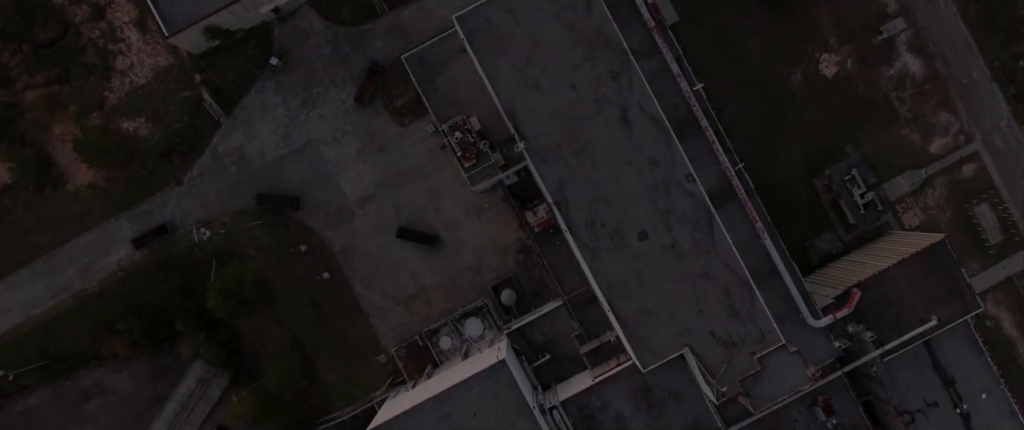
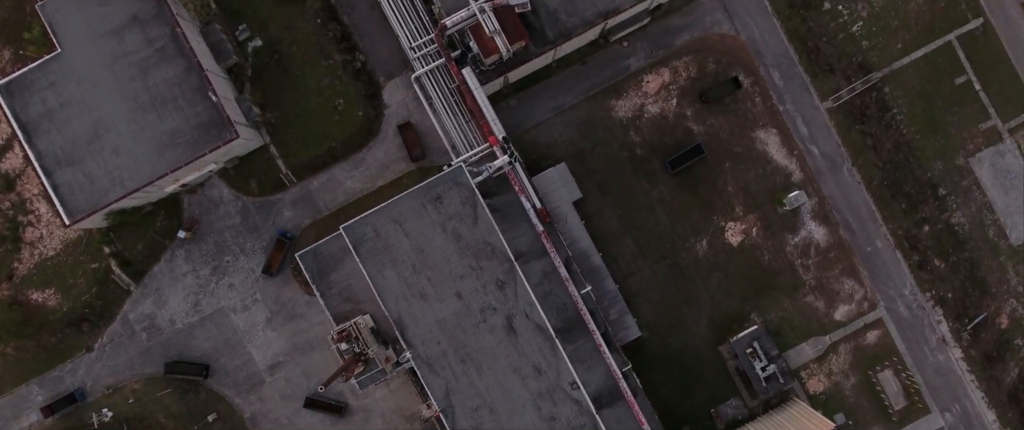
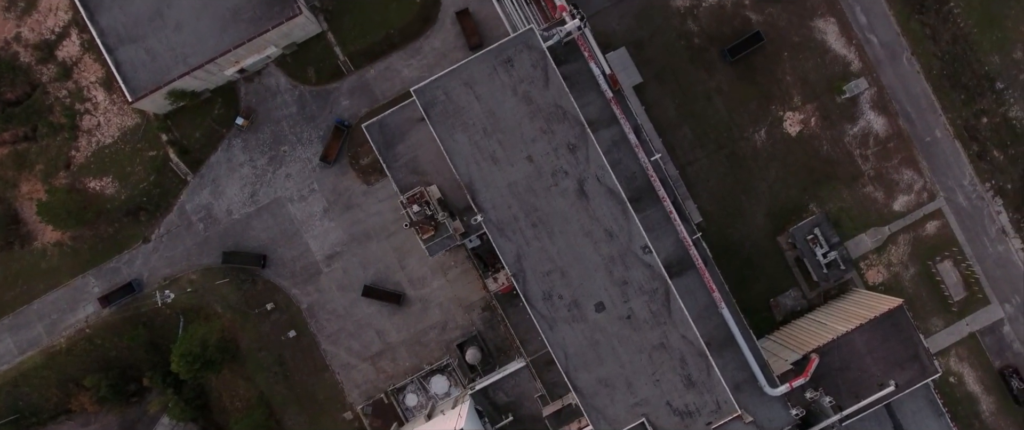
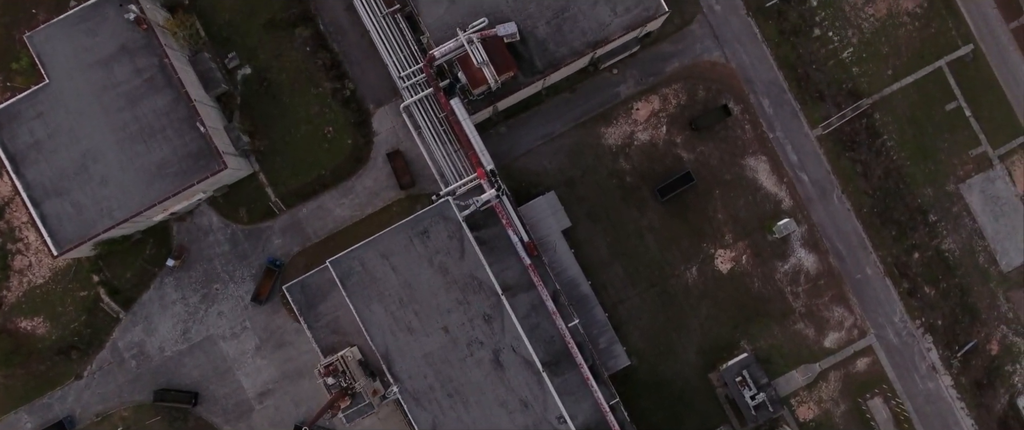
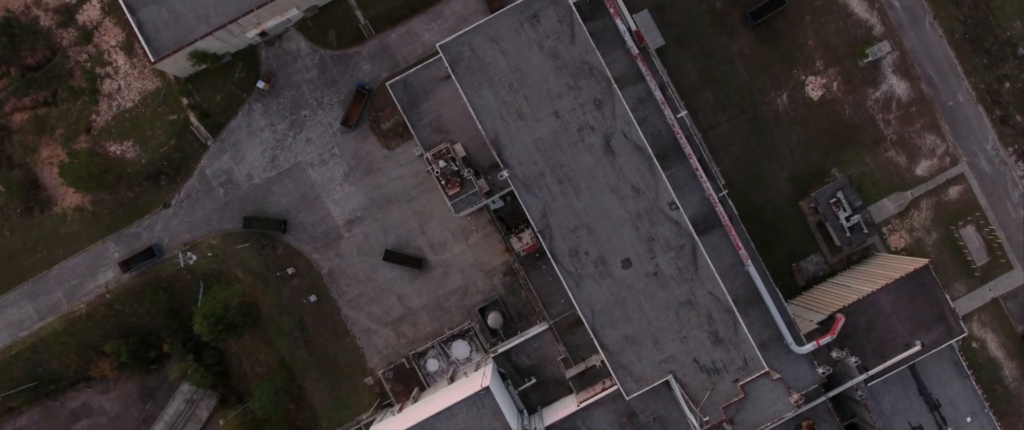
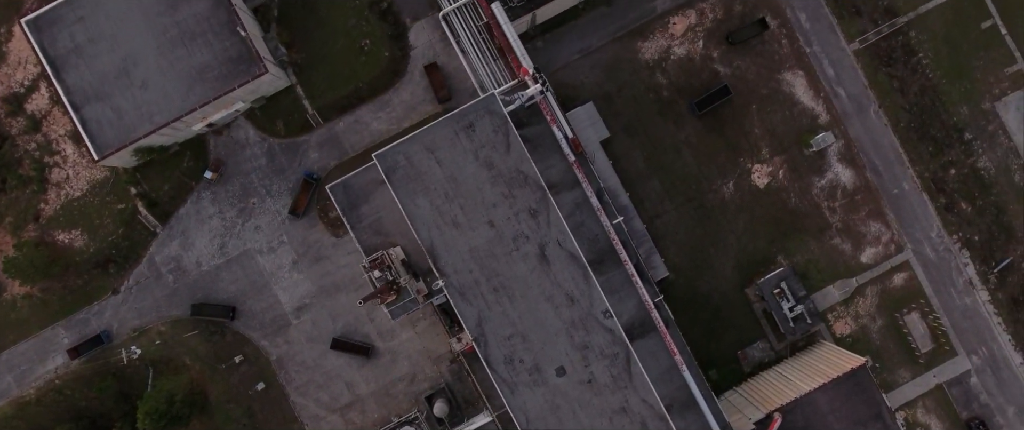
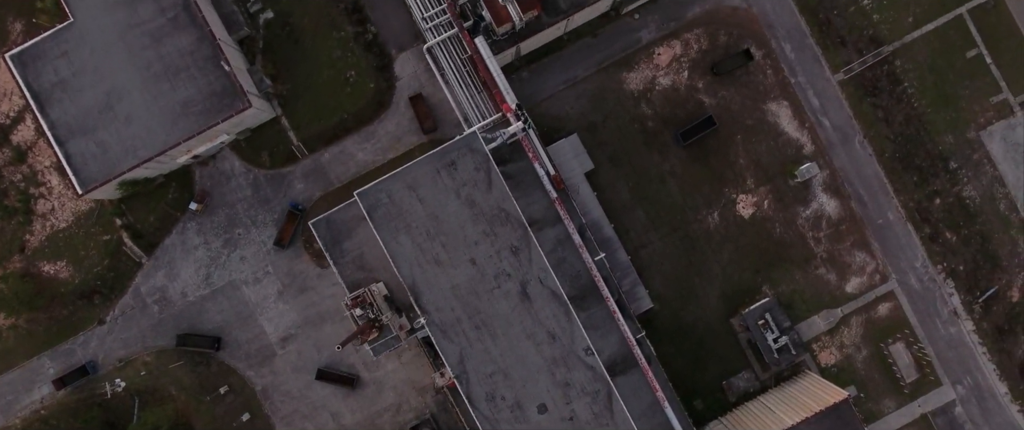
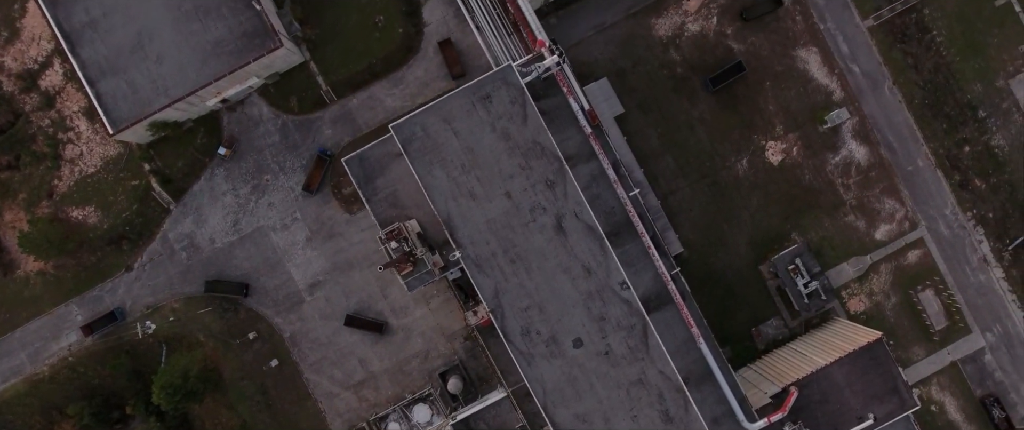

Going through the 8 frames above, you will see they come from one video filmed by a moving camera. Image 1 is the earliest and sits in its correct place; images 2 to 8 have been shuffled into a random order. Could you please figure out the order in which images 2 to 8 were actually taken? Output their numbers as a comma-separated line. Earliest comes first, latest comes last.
5, 3, 8, 6, 7, 2, 4
